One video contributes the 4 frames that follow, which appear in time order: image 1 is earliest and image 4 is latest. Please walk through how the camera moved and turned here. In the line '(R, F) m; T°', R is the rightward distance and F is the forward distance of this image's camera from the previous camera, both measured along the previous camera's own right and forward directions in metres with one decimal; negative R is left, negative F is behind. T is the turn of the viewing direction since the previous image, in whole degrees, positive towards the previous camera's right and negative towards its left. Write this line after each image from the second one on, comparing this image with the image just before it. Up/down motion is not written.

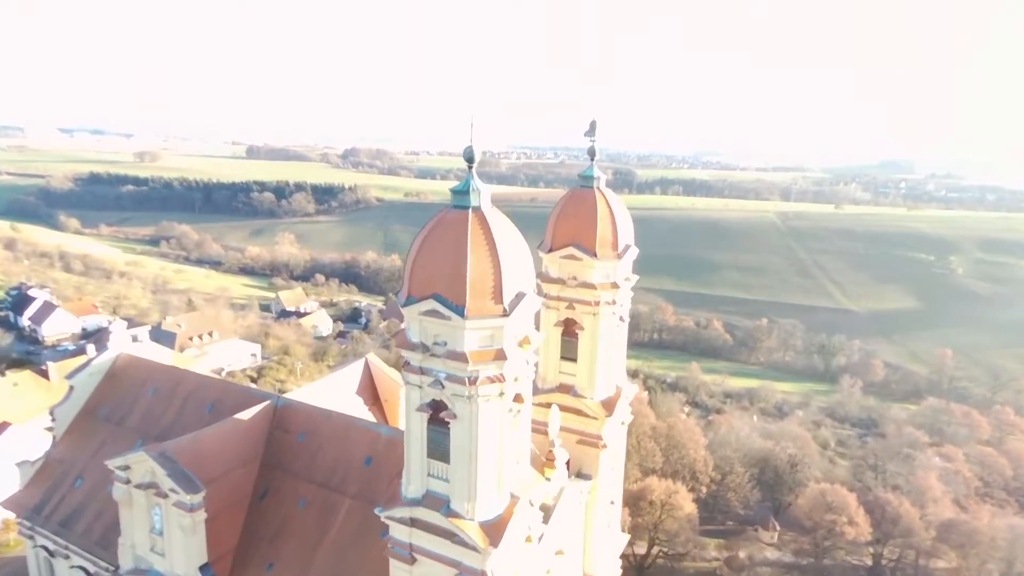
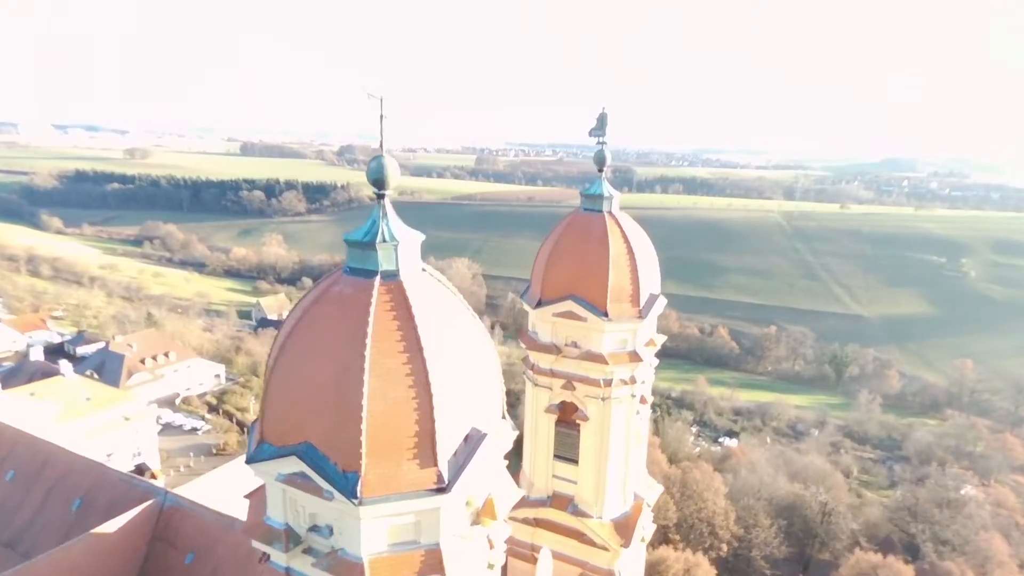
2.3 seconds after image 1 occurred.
(+0.3, +3.8) m; 0°
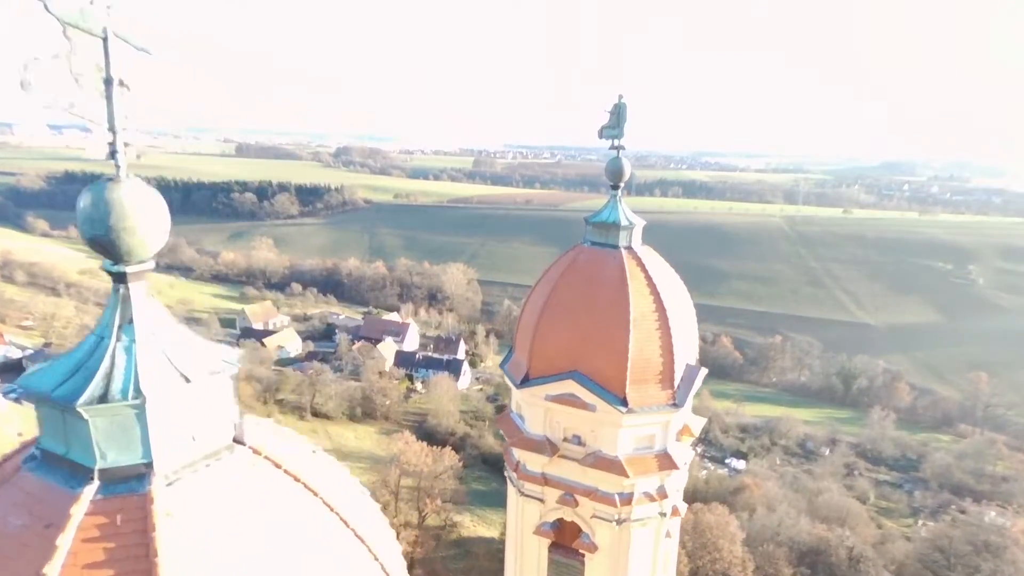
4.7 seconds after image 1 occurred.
(+0.2, +2.5) m; 0°
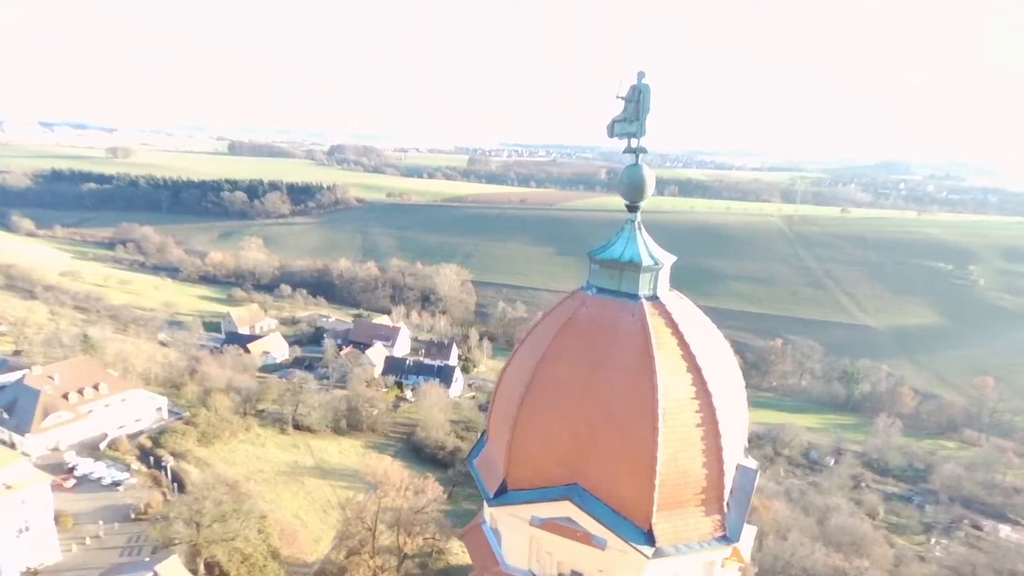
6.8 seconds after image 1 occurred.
(+0.1, +1.8) m; 0°
